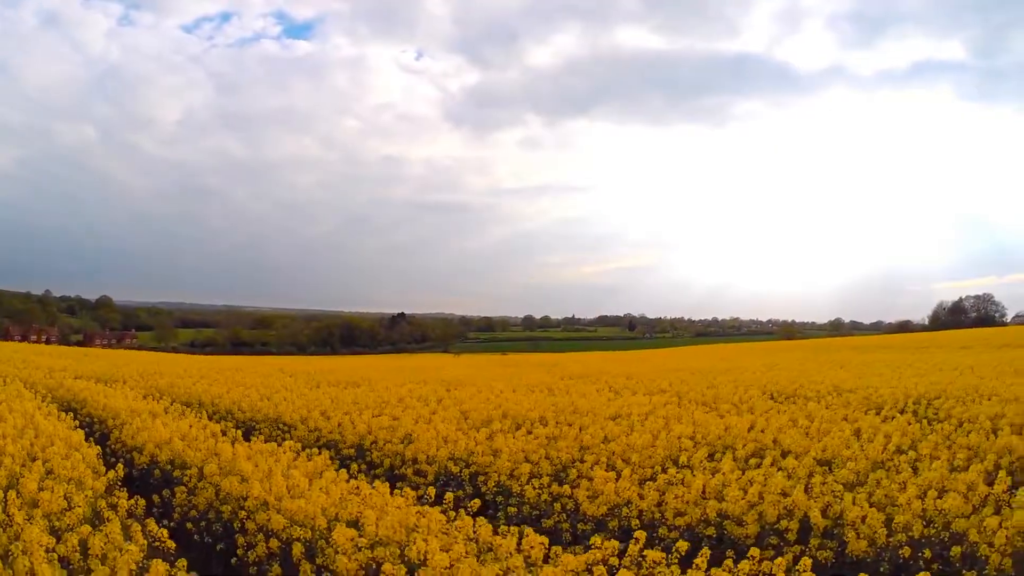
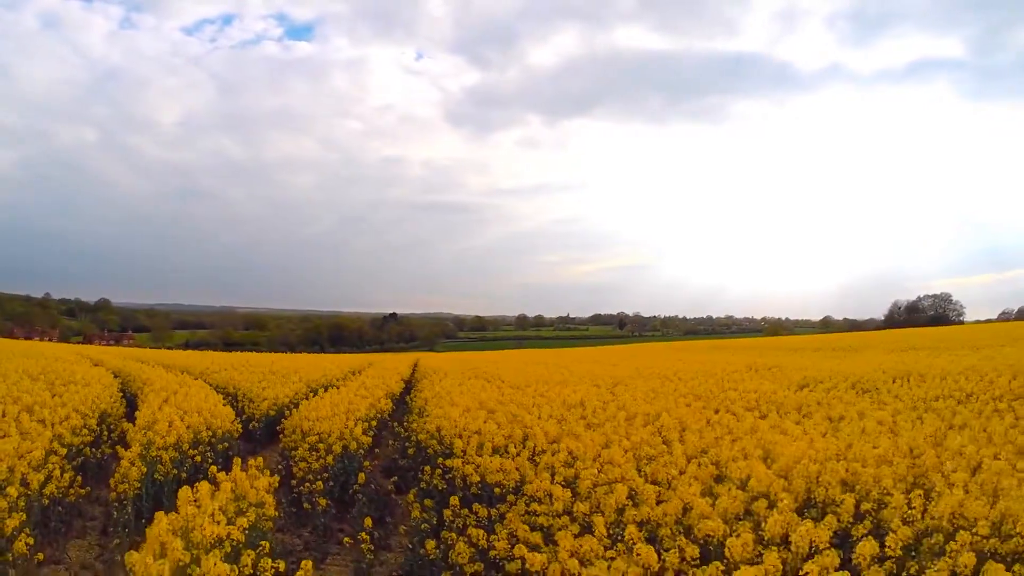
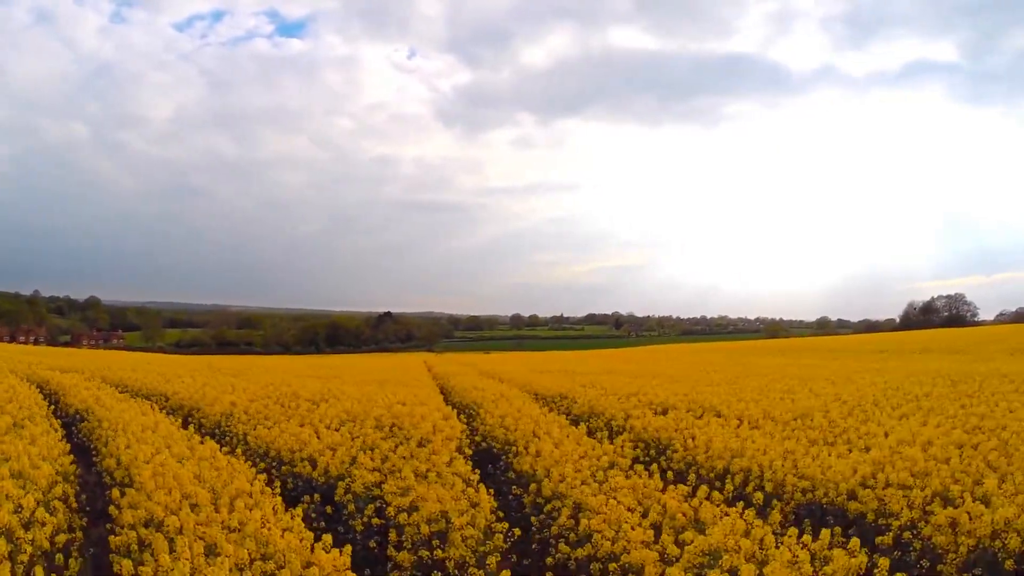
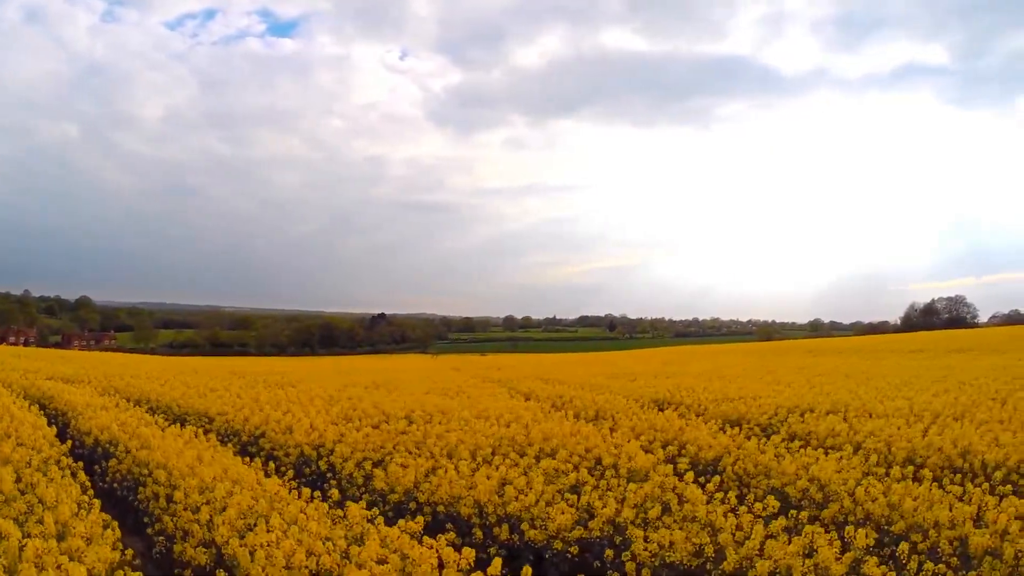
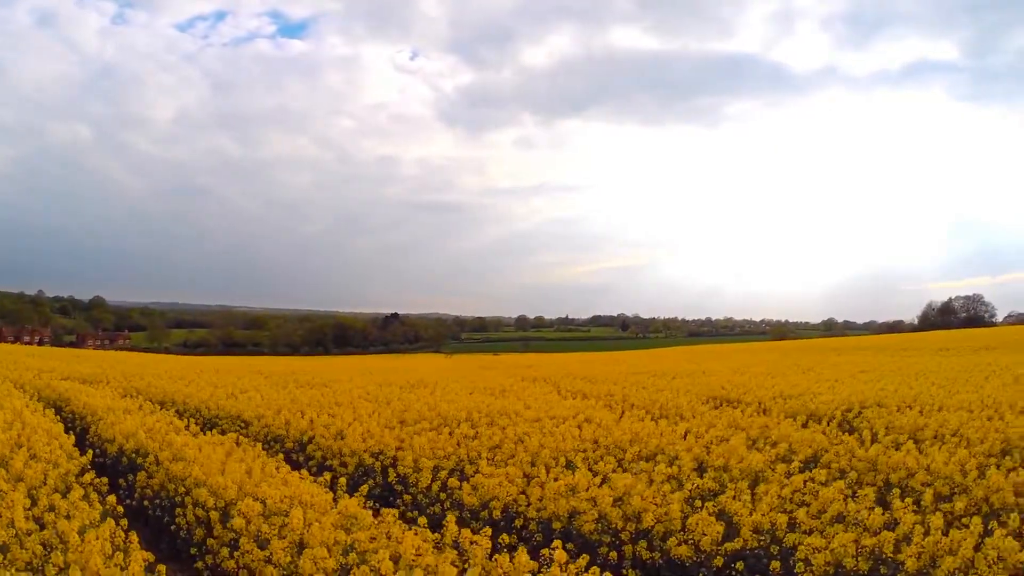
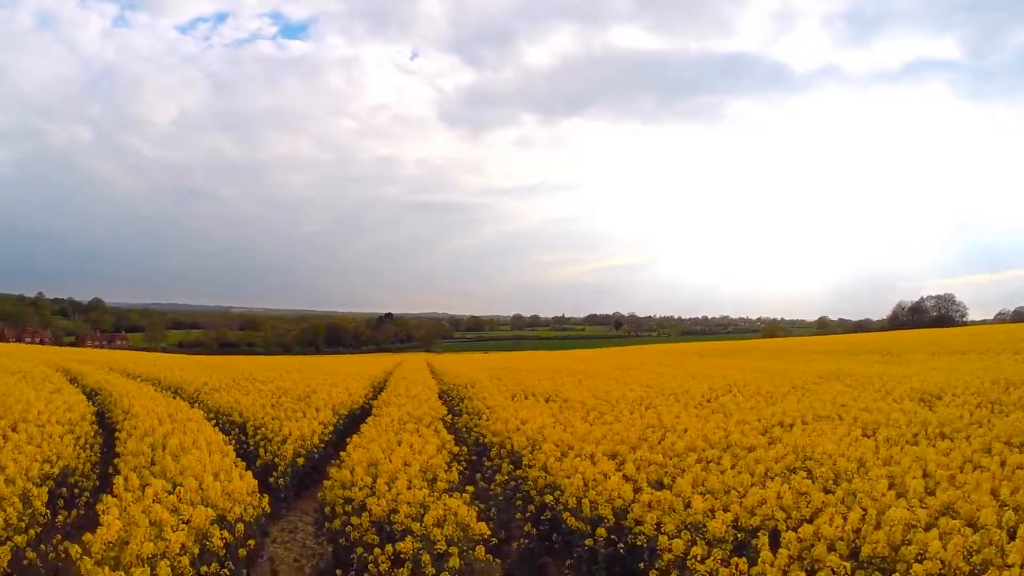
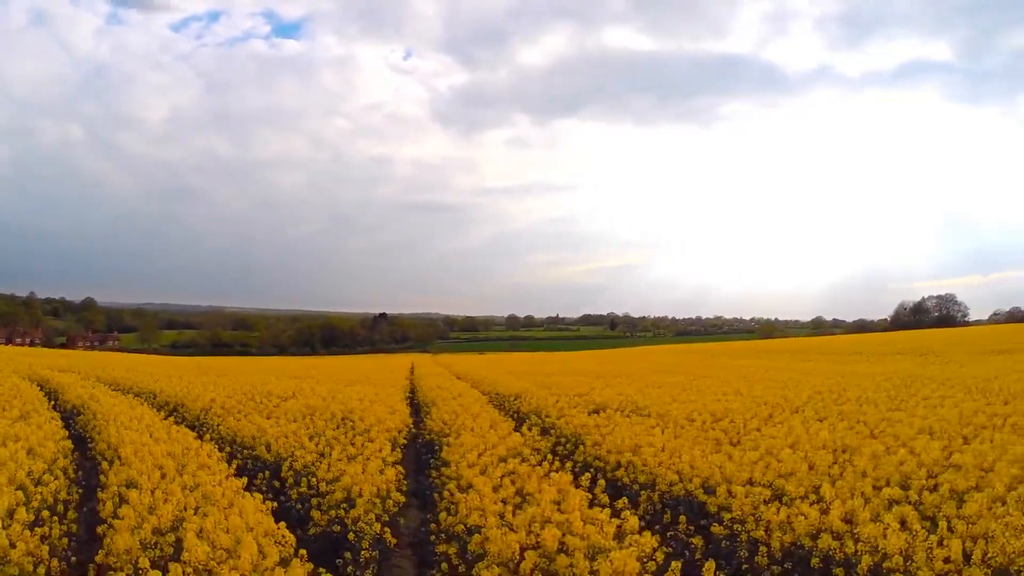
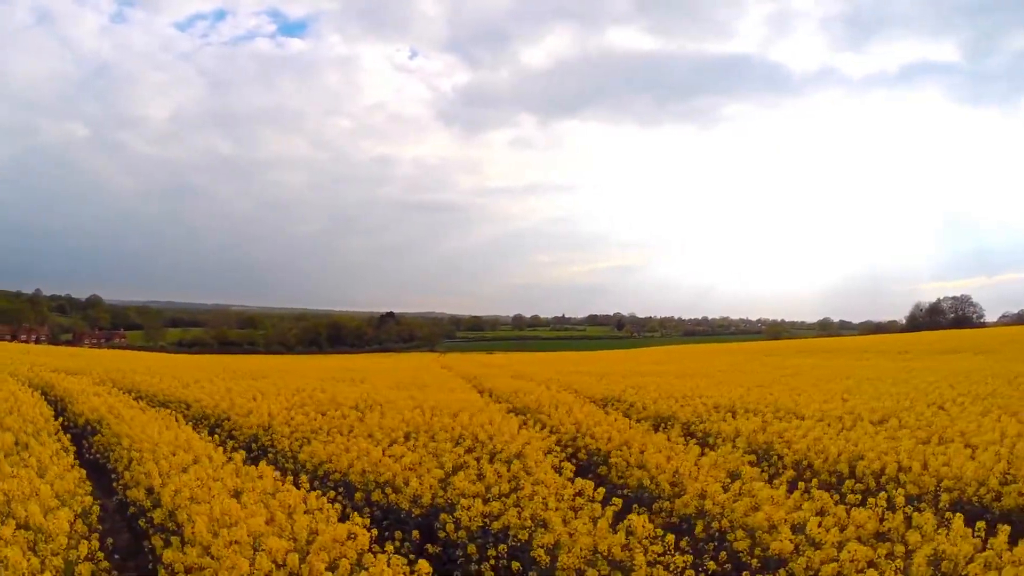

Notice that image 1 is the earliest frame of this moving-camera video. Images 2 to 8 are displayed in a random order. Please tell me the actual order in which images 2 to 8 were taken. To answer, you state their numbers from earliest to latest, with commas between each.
5, 4, 8, 3, 7, 6, 2
